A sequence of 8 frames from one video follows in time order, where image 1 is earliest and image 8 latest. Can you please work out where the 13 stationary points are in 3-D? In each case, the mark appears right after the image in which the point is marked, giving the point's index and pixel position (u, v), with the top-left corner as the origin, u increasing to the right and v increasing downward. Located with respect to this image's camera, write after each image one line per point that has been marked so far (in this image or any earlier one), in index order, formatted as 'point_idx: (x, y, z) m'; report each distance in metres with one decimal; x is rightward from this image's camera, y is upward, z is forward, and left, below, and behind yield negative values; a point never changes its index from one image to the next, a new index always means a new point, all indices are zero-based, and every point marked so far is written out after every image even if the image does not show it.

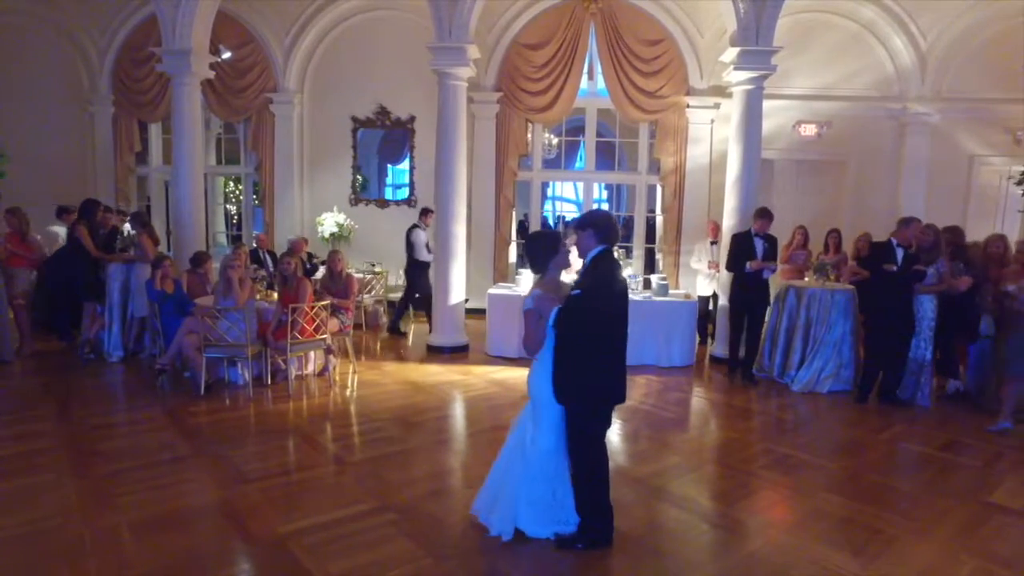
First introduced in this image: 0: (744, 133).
0: (+2.4, +1.6, +6.8) m
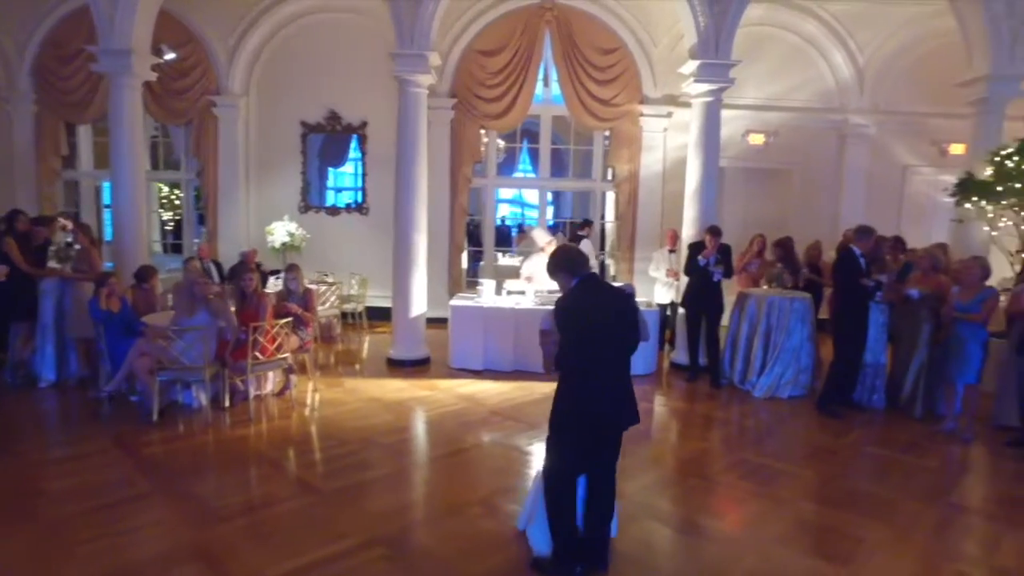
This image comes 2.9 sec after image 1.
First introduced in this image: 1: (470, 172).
0: (+2.0, +1.5, +6.9) m
1: (-0.6, +1.6, +9.2) m
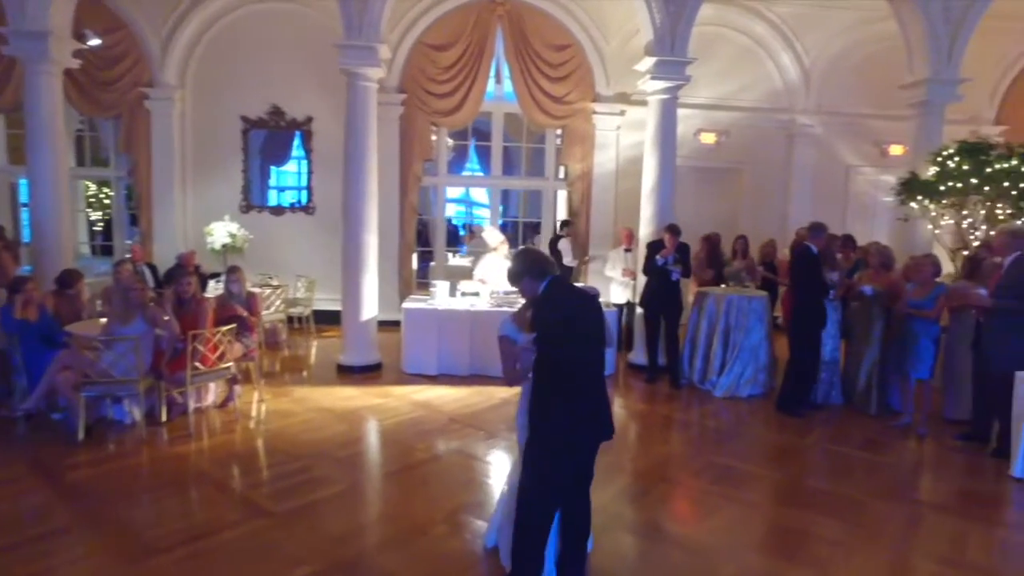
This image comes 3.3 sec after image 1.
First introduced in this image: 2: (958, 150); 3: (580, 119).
0: (+1.5, +1.5, +6.8) m
1: (-1.3, +1.6, +9.0) m
2: (+4.5, +1.4, +6.6) m
3: (+0.9, +2.3, +9.1) m
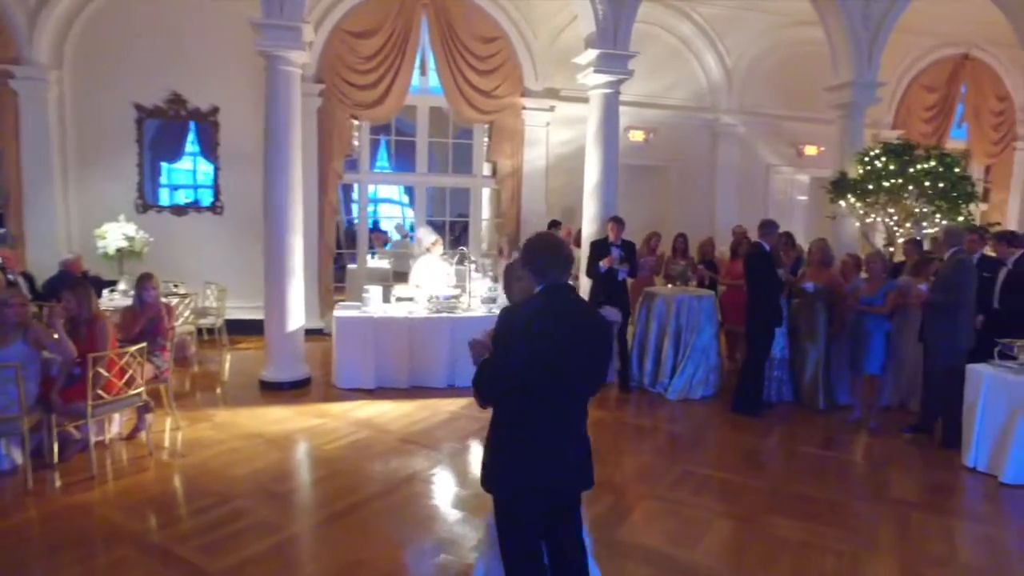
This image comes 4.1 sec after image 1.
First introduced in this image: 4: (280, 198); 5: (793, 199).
0: (+0.9, +1.5, +6.6) m
1: (-2.2, +1.5, +8.3) m
2: (+3.9, +1.4, +6.8) m
3: (0.0, +2.3, +8.8) m
4: (-2.1, +0.8, +5.8) m
5: (+4.3, +1.4, +10.0) m
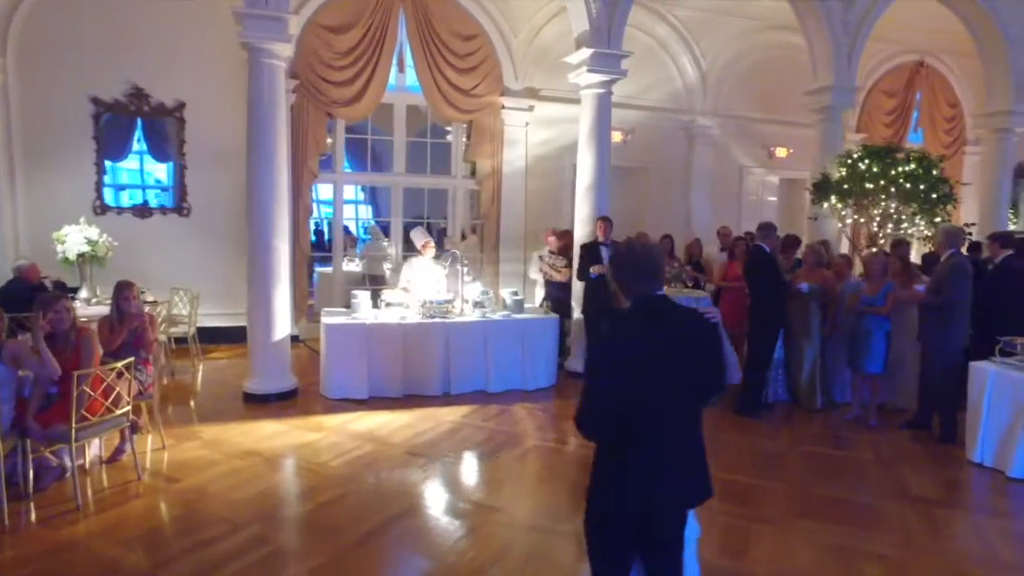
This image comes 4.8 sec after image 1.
0: (+0.8, +1.5, +6.5) m
1: (-2.4, +1.5, +8.0) m
2: (+3.7, +1.4, +7.0) m
3: (-0.3, +2.3, +8.6) m
4: (-2.1, +0.7, +5.5) m
5: (+3.9, +1.4, +10.2) m
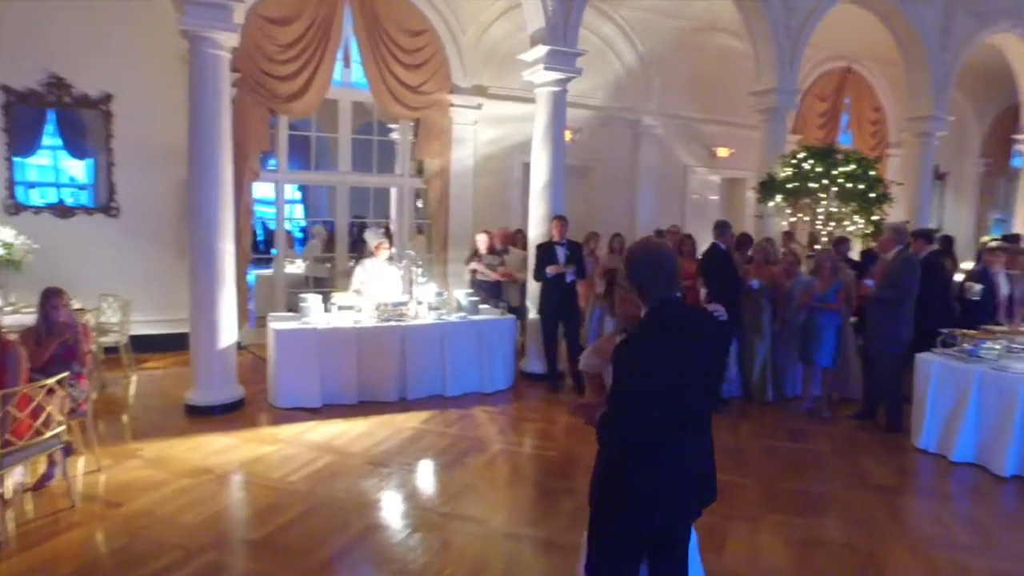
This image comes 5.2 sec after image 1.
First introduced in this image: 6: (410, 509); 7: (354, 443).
0: (+0.4, +1.5, +6.5) m
1: (-3.0, +1.4, +7.6) m
2: (+3.2, +1.5, +7.2) m
3: (-1.0, +2.3, +8.4) m
4: (-2.4, +0.7, +5.2) m
5: (+3.1, +1.4, +10.4) m
6: (-0.6, -1.3, +3.9) m
7: (-1.2, -1.2, +4.9) m
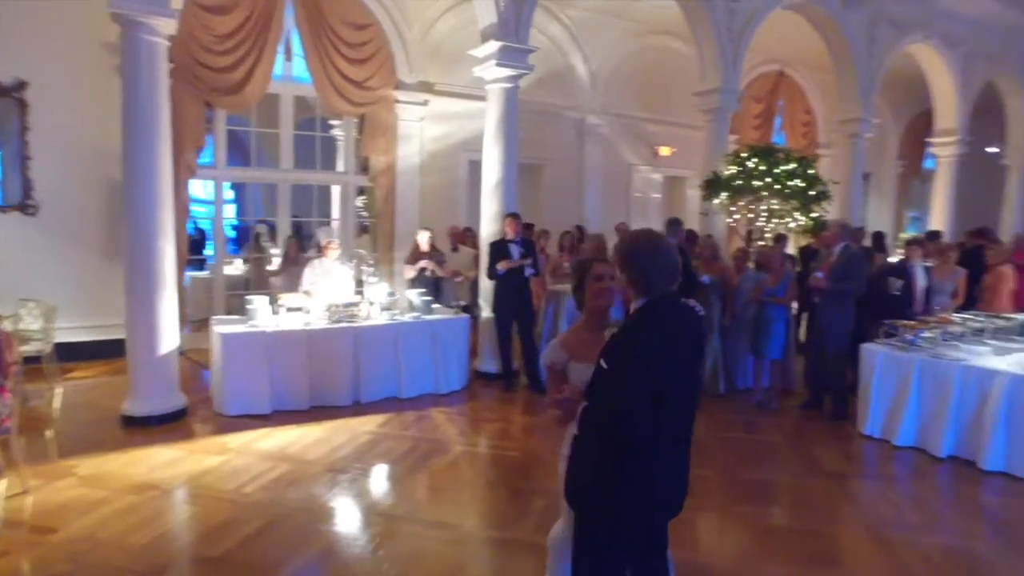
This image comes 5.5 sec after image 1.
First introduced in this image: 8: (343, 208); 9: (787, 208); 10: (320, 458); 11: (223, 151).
0: (-0.1, +1.5, +6.4) m
1: (-3.5, +1.4, +7.2) m
2: (+2.7, +1.5, +7.4) m
3: (-1.6, +2.3, +8.2) m
4: (-2.7, +0.7, +4.9) m
5: (+2.2, +1.5, +10.6) m
6: (-0.8, -1.3, +3.8) m
7: (-1.5, -1.2, +4.7) m
8: (-2.2, +1.0, +8.5) m
9: (+3.1, +0.9, +7.4) m
10: (-1.3, -1.2, +4.6) m
11: (-3.4, +1.6, +7.7) m
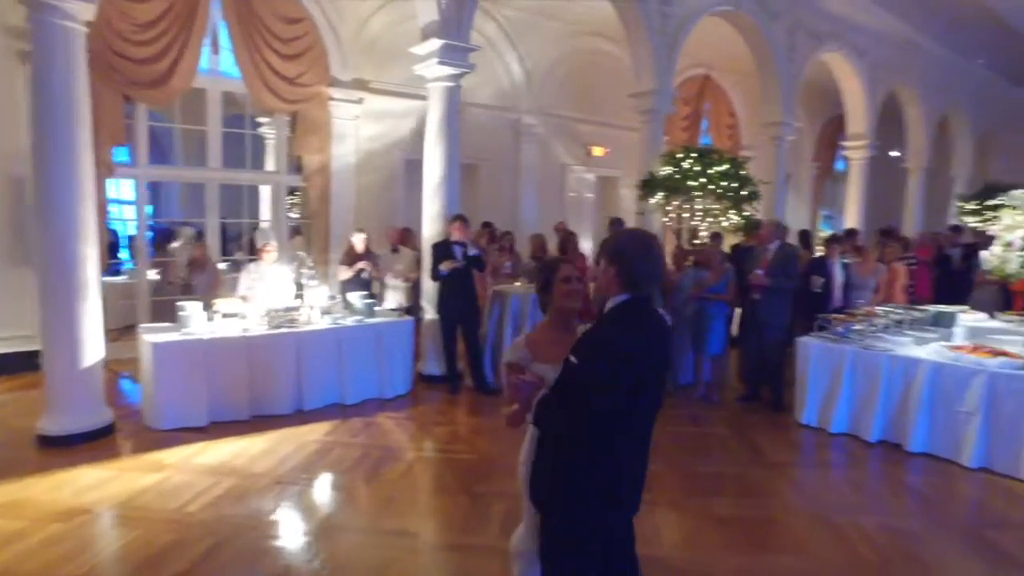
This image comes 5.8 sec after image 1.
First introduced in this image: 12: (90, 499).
0: (-0.6, +1.5, +6.3) m
1: (-4.1, +1.3, +6.7) m
2: (+2.0, +1.6, +7.6) m
3: (-2.4, +2.2, +8.0) m
4: (-3.1, +0.6, +4.5) m
5: (+1.2, +1.5, +10.7) m
6: (-1.0, -1.3, +3.6) m
7: (-1.8, -1.2, +4.5) m
8: (-2.9, +1.0, +8.1) m
9: (+2.4, +0.9, +7.7) m
10: (-1.6, -1.2, +4.4) m
11: (-4.1, +1.5, +7.2) m
12: (-2.5, -1.2, +3.9) m
